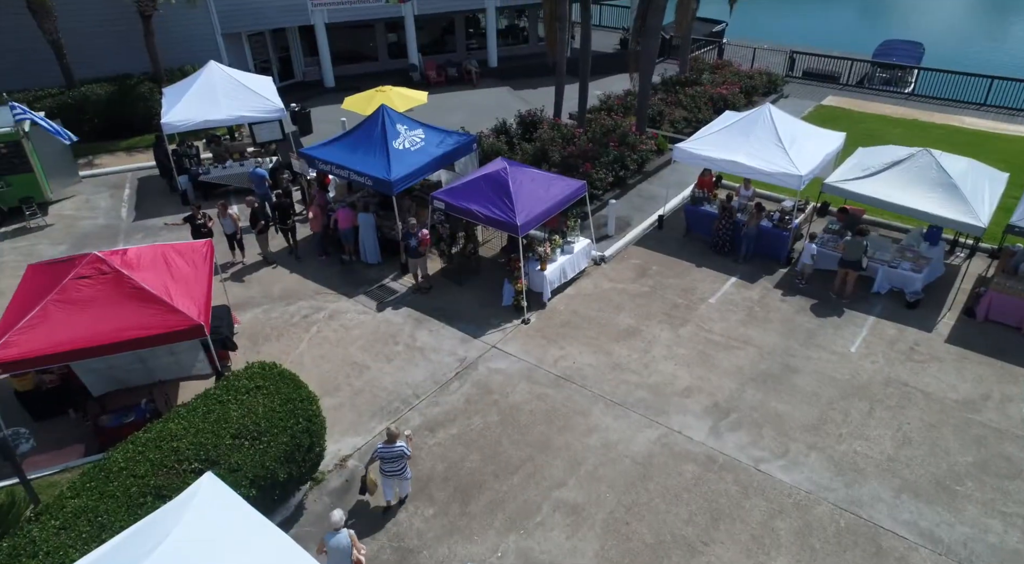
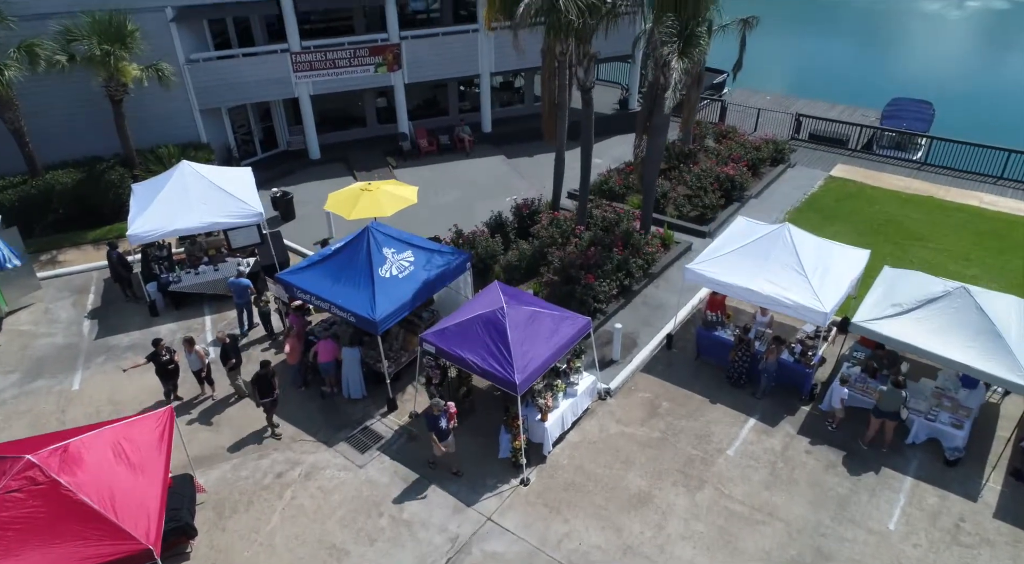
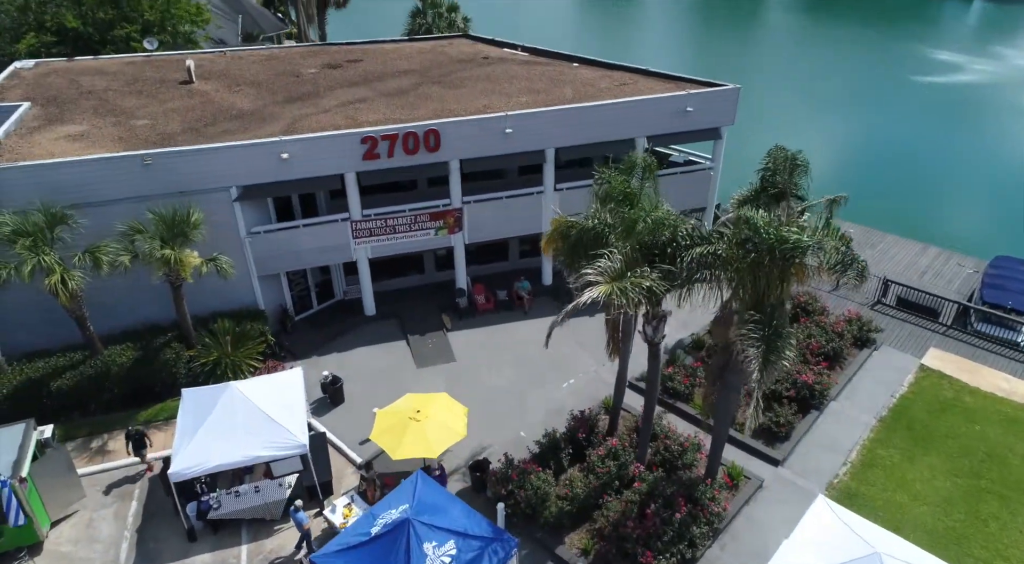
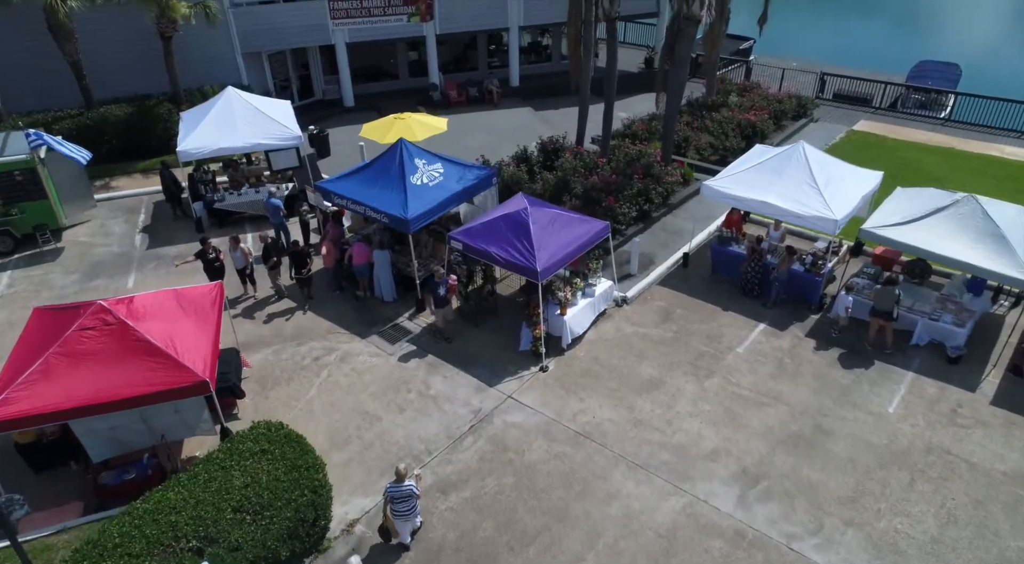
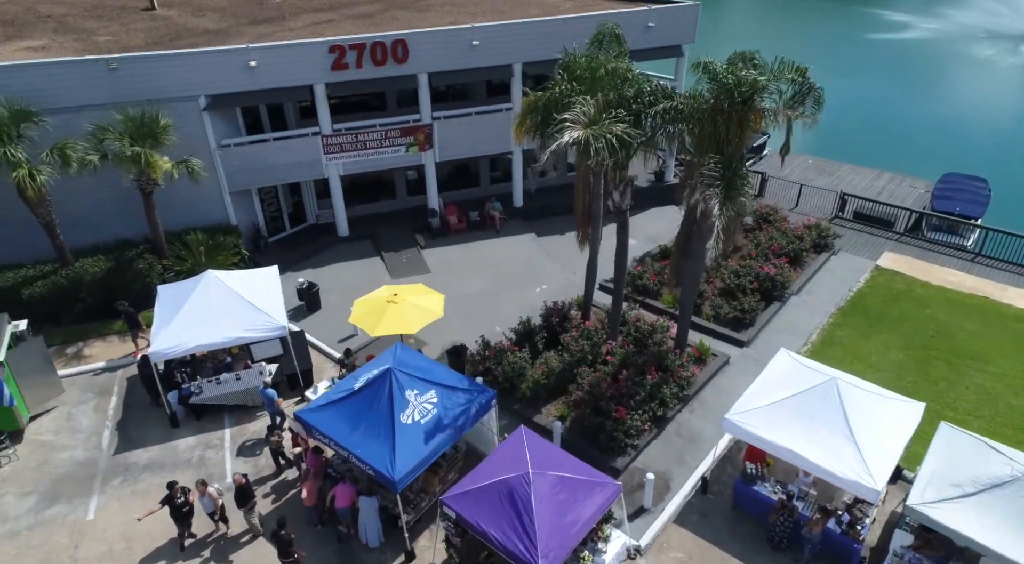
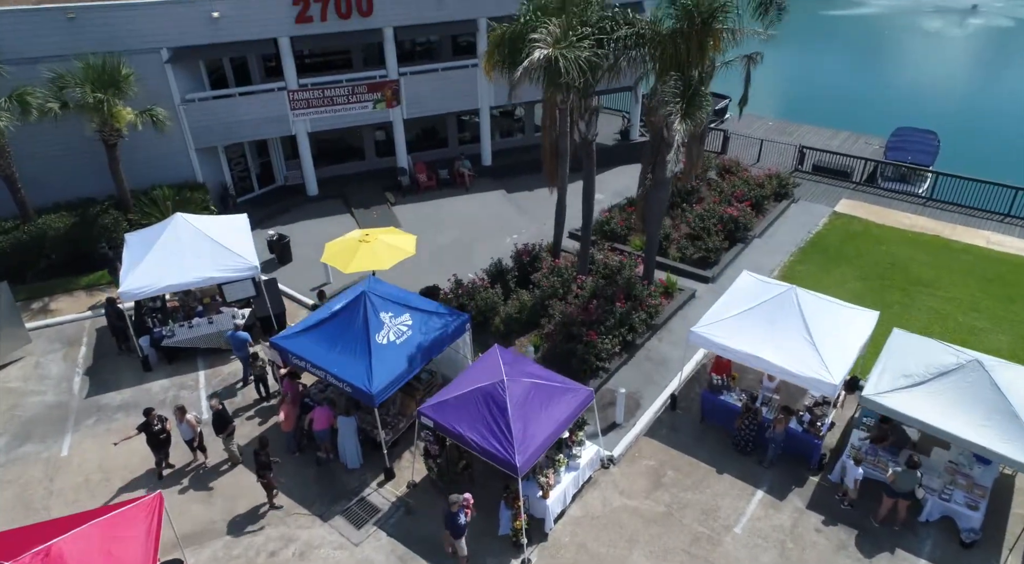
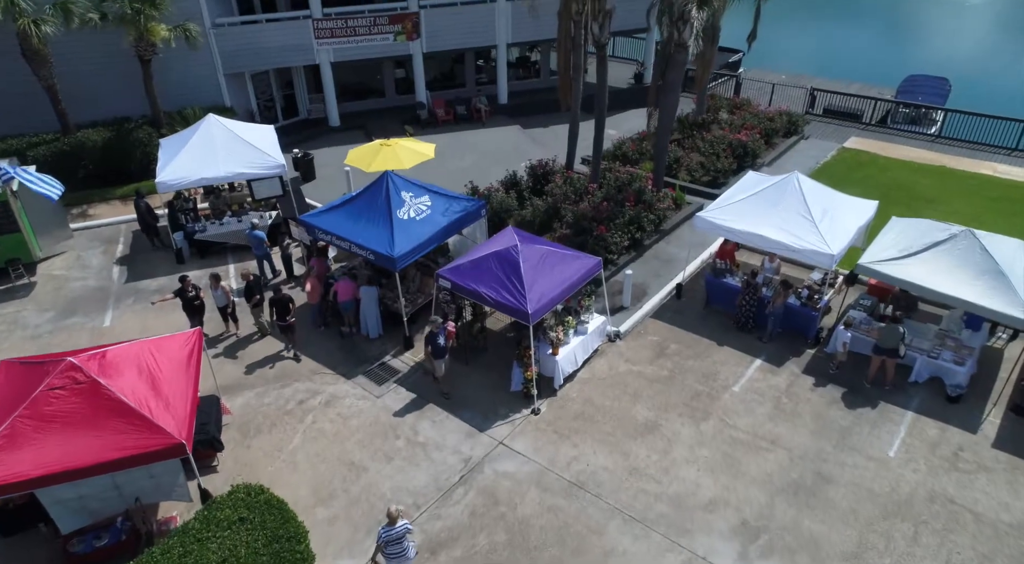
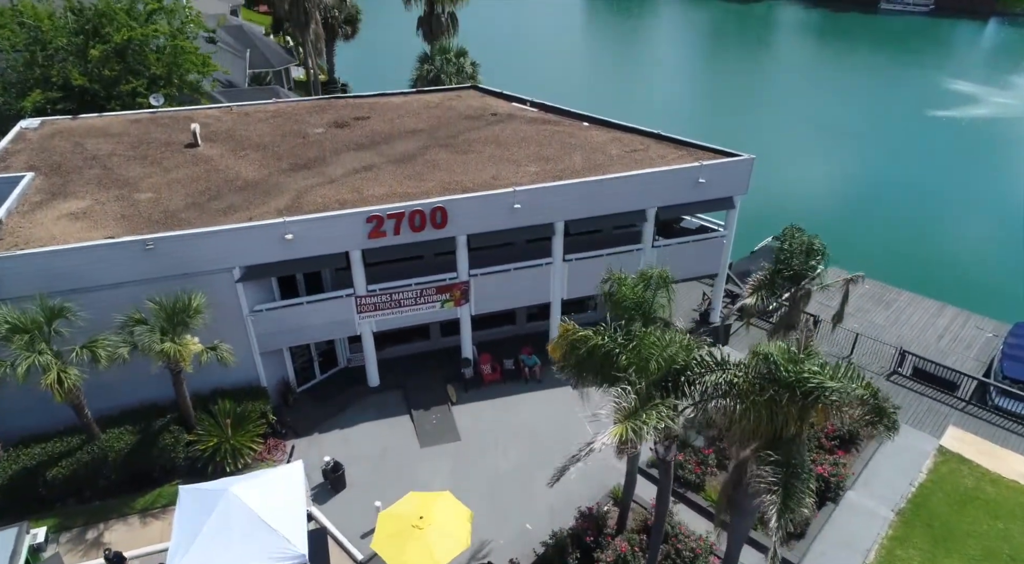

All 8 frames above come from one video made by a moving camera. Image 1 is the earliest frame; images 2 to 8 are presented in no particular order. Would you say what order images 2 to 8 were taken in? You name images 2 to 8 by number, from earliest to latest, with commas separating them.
4, 7, 2, 6, 5, 3, 8
